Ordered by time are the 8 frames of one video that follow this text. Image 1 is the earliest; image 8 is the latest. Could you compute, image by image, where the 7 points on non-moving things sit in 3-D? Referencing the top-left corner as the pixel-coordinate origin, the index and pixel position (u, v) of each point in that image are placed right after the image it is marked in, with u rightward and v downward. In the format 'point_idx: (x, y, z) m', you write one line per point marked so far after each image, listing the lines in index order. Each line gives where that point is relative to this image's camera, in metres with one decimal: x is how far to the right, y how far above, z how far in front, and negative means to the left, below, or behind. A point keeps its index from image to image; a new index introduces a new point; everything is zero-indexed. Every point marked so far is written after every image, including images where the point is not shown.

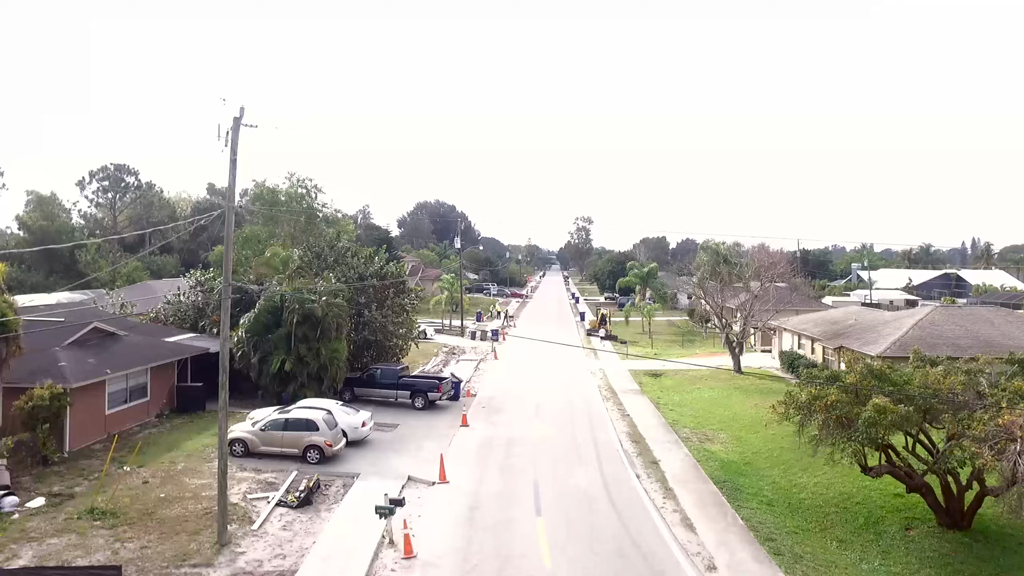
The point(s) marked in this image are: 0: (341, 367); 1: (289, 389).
0: (-3.5, -1.6, +16.7) m
1: (-4.4, -2.0, +16.0) m
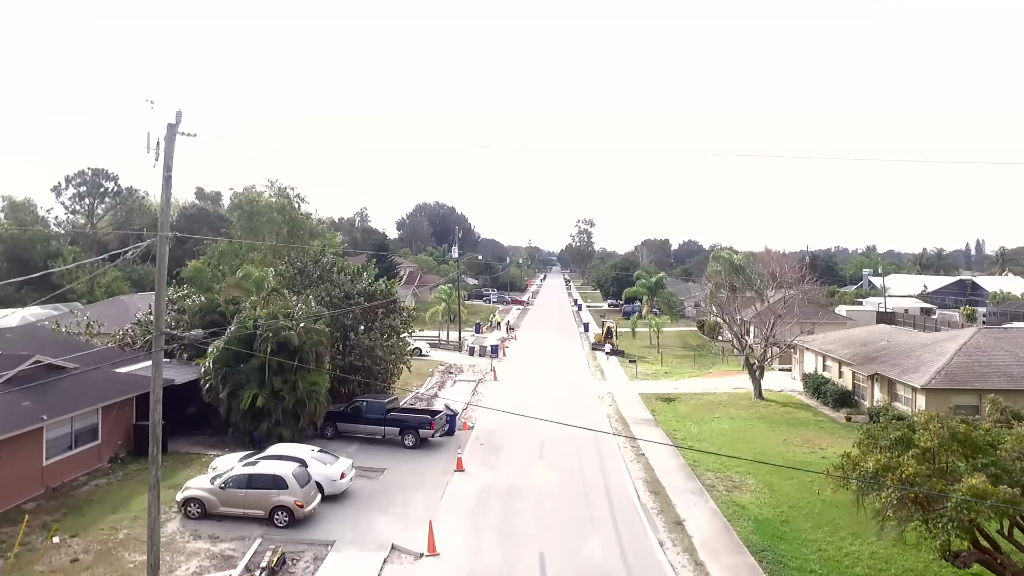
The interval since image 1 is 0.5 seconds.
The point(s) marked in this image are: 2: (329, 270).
0: (-3.5, -2.1, +14.9) m
1: (-4.4, -2.4, +14.3) m
2: (-4.3, +0.4, +19.4) m
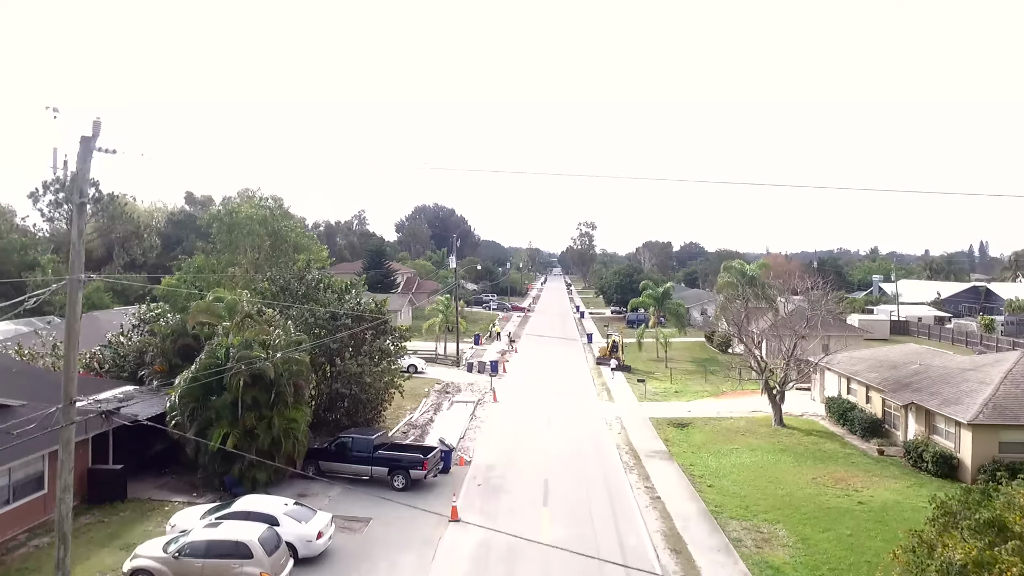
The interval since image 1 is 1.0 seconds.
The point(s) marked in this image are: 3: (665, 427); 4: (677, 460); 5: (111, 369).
0: (-3.5, -2.5, +13.4) m
1: (-4.3, -2.8, +12.7) m
2: (-4.3, 0.0, +17.9) m
3: (+3.7, -3.3, +19.7) m
4: (+3.4, -3.5, +16.7) m
5: (-8.2, -1.7, +16.9) m
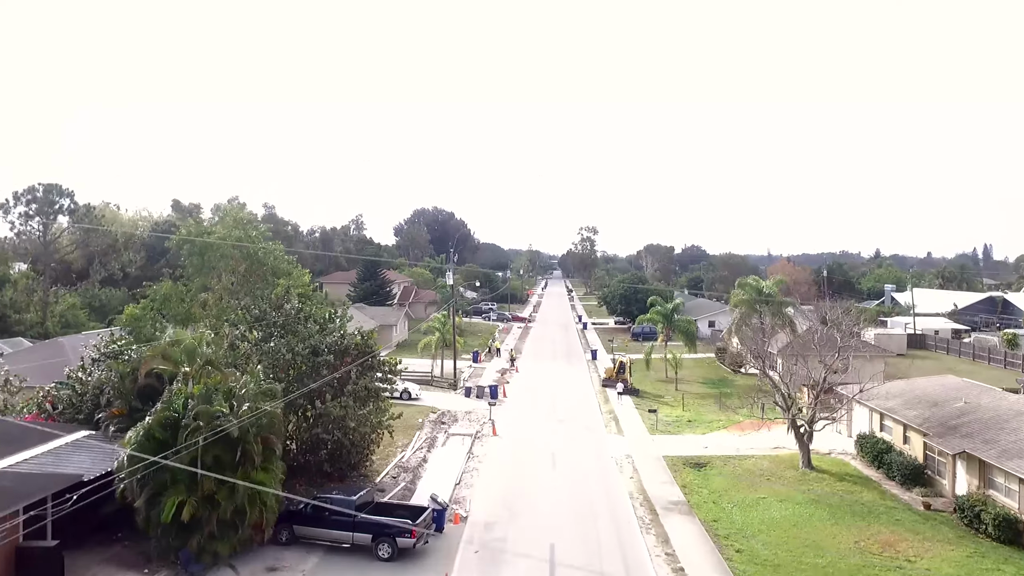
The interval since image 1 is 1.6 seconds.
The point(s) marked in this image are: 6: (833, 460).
0: (-3.4, -3.1, +11.6) m
1: (-4.3, -3.4, +11.0) m
2: (-4.3, -0.6, +16.2) m
3: (+3.7, -3.9, +17.9) m
4: (+3.4, -4.1, +14.9) m
5: (-8.2, -2.3, +15.1) m
6: (+7.1, -3.8, +18.0) m
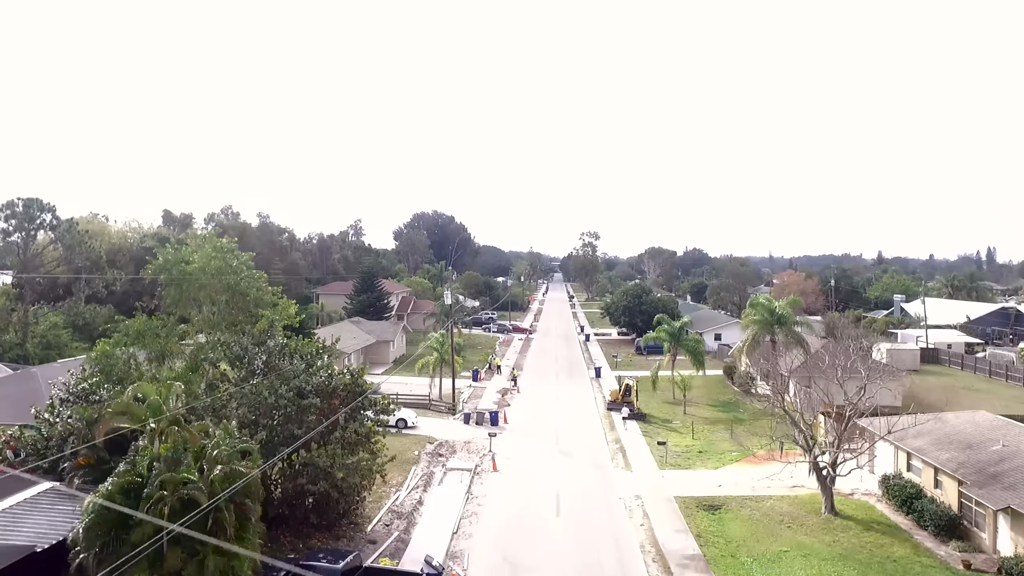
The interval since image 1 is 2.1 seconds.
0: (-3.4, -3.7, +10.4) m
1: (-4.3, -4.1, +9.8) m
2: (-4.3, -1.2, +15.0) m
3: (+3.7, -4.6, +16.7) m
4: (+3.4, -4.7, +13.7) m
5: (-8.2, -2.9, +13.9) m
6: (+7.1, -4.4, +16.8) m
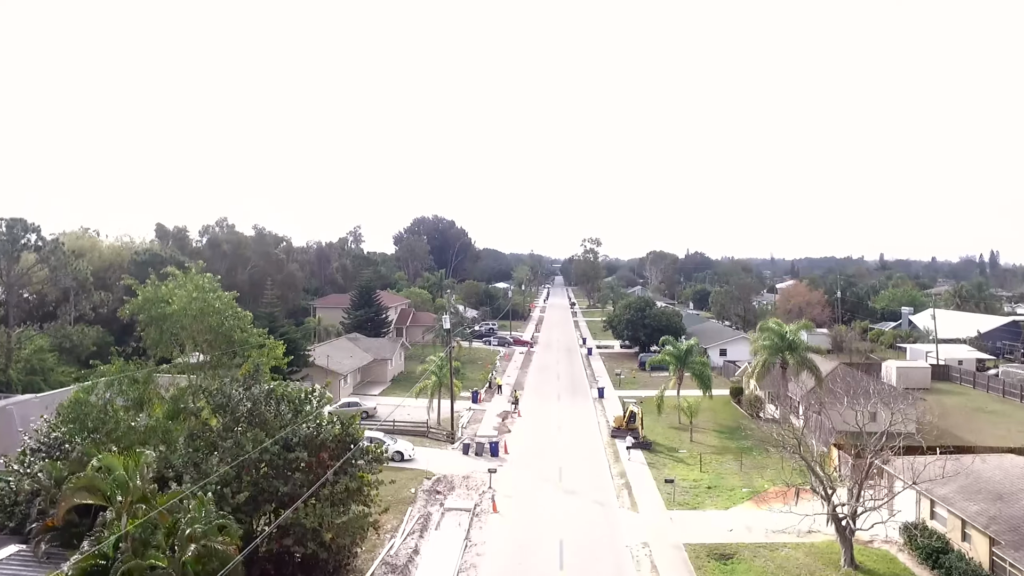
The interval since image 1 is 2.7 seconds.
0: (-3.4, -4.4, +9.5) m
1: (-4.3, -4.8, +8.9) m
2: (-4.2, -1.9, +14.0) m
3: (+3.7, -5.3, +15.8) m
4: (+3.4, -5.4, +12.8) m
5: (-8.2, -3.6, +13.0) m
6: (+7.1, -5.1, +15.9) m
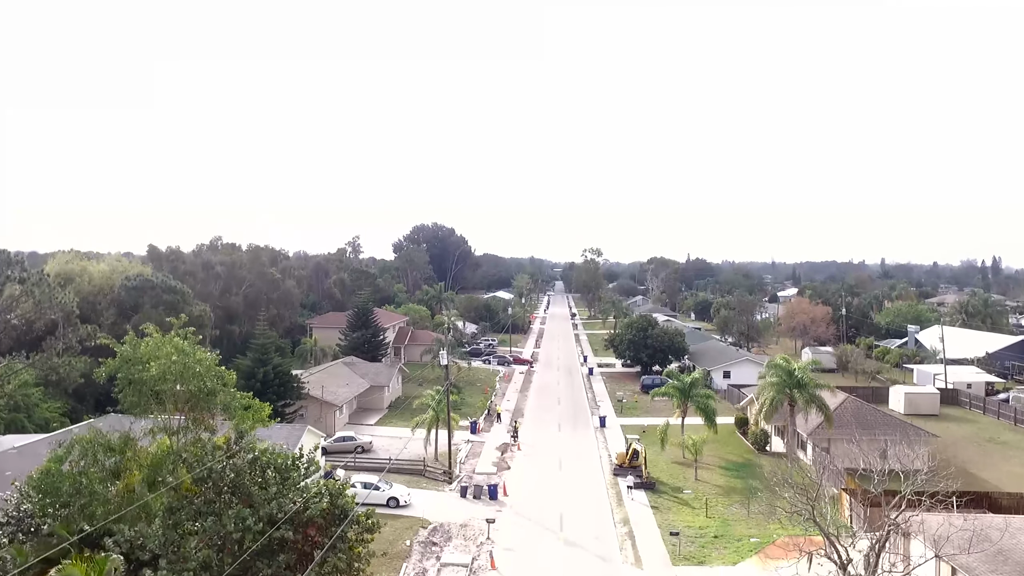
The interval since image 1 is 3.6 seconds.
0: (-3.4, -5.4, +8.7) m
1: (-4.3, -5.8, +8.1) m
2: (-4.3, -2.9, +13.2) m
3: (+3.7, -6.3, +15.0) m
4: (+3.4, -6.5, +12.0) m
5: (-8.2, -4.6, +12.2) m
6: (+7.1, -6.2, +15.1) m
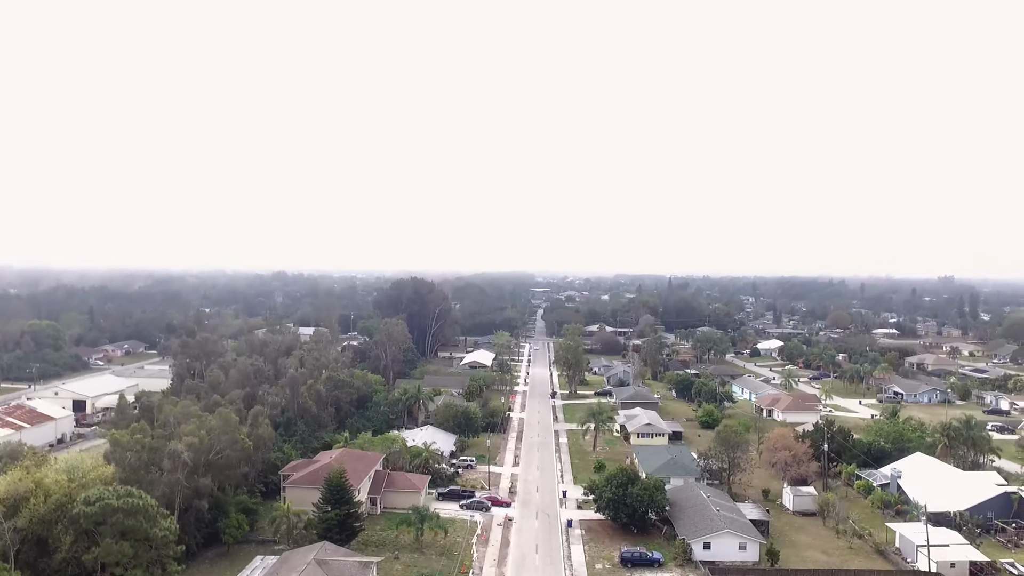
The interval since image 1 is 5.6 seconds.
0: (-3.9, -14.2, +7.7) m
1: (-4.7, -14.6, +7.0) m
2: (-4.8, -11.7, +12.2) m
3: (+3.1, -15.1, +14.1) m
4: (+2.9, -15.2, +11.1) m
5: (-8.7, -13.4, +11.1) m
6: (+6.5, -14.9, +14.3) m
